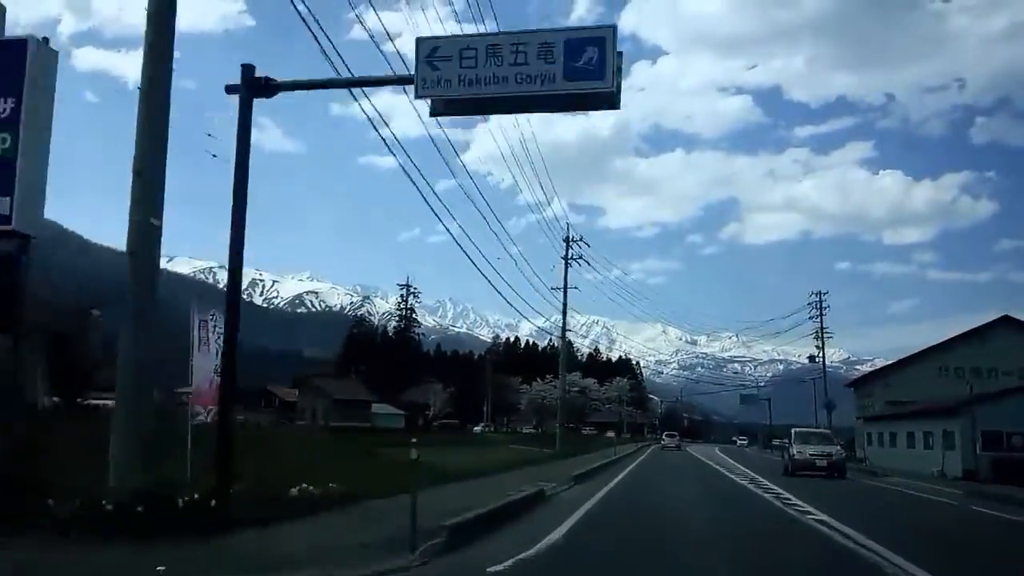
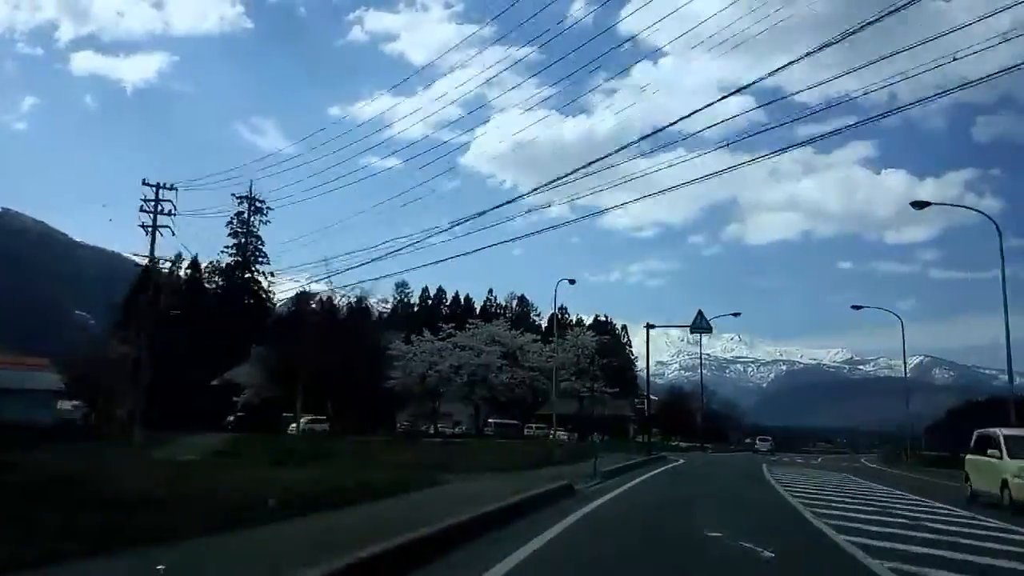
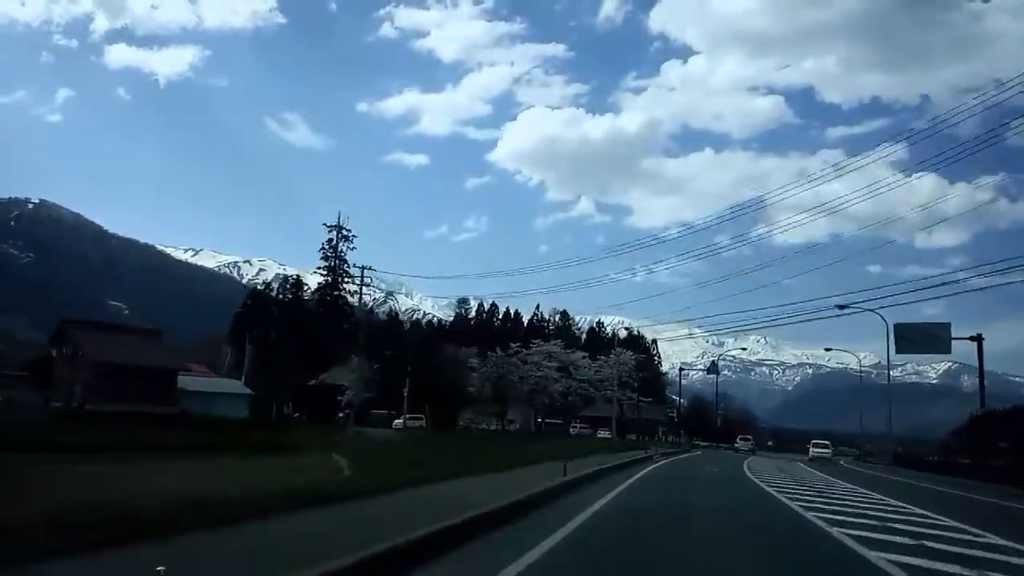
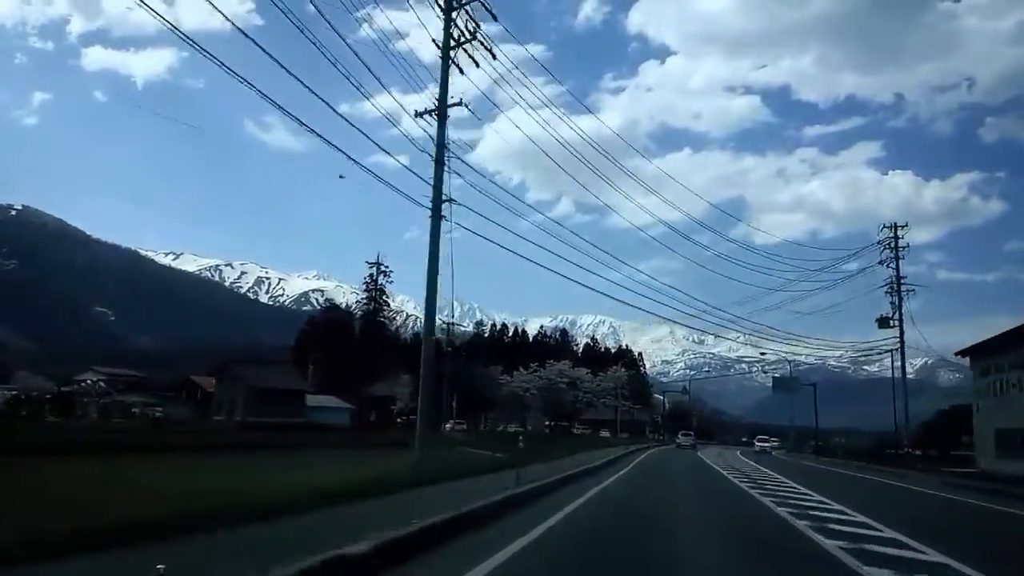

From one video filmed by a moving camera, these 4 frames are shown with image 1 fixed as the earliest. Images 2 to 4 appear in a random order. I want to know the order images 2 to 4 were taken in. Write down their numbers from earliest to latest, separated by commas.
4, 3, 2
